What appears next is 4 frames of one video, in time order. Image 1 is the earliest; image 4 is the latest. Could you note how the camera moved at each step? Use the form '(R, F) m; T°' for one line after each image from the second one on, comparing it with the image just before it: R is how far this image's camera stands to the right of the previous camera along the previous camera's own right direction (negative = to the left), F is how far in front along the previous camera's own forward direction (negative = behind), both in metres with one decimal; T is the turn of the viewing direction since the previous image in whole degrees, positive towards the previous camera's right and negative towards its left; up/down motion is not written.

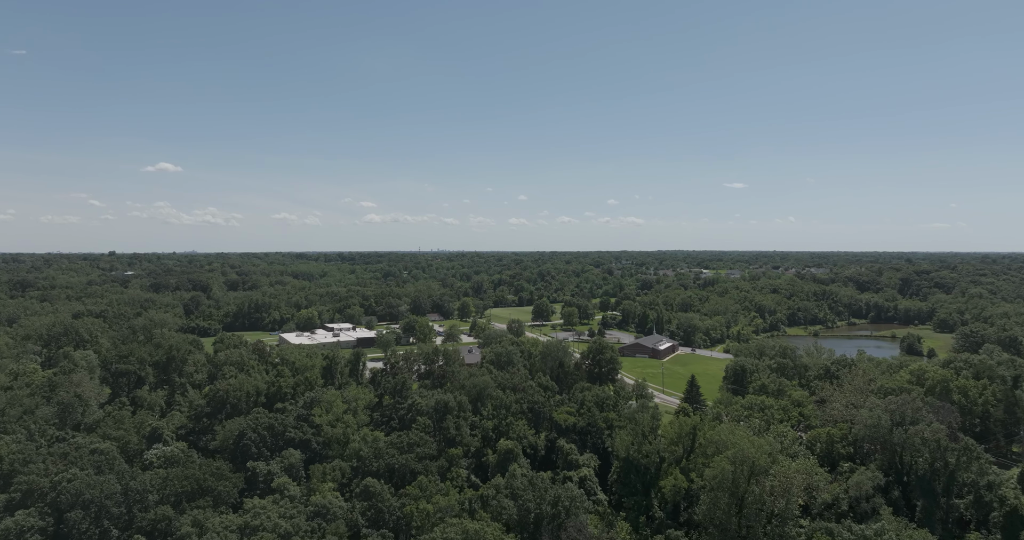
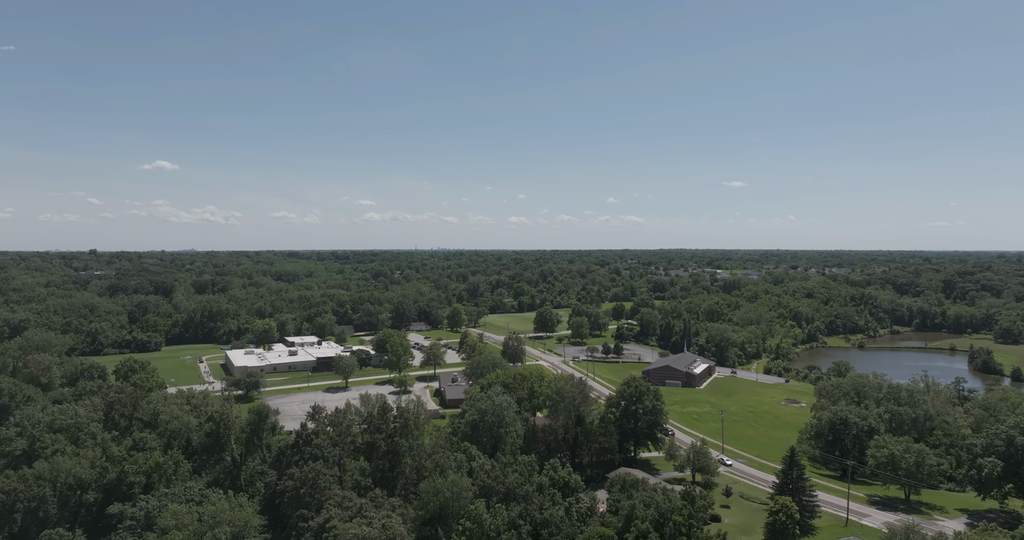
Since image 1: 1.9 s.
(+0.3, +22.7) m; 0°
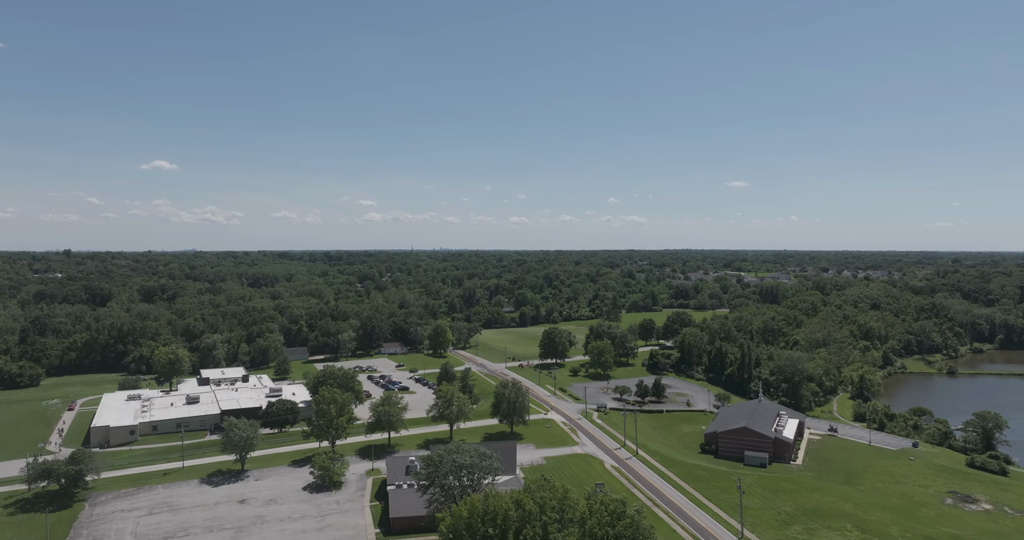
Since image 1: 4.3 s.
(+0.3, +30.5) m; 0°
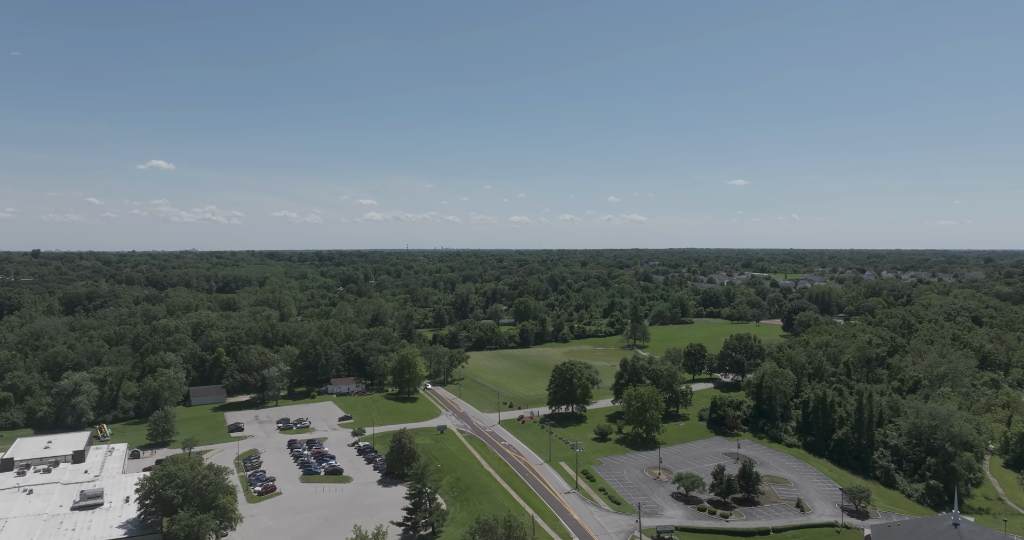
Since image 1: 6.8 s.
(+0.4, +30.7) m; 0°
